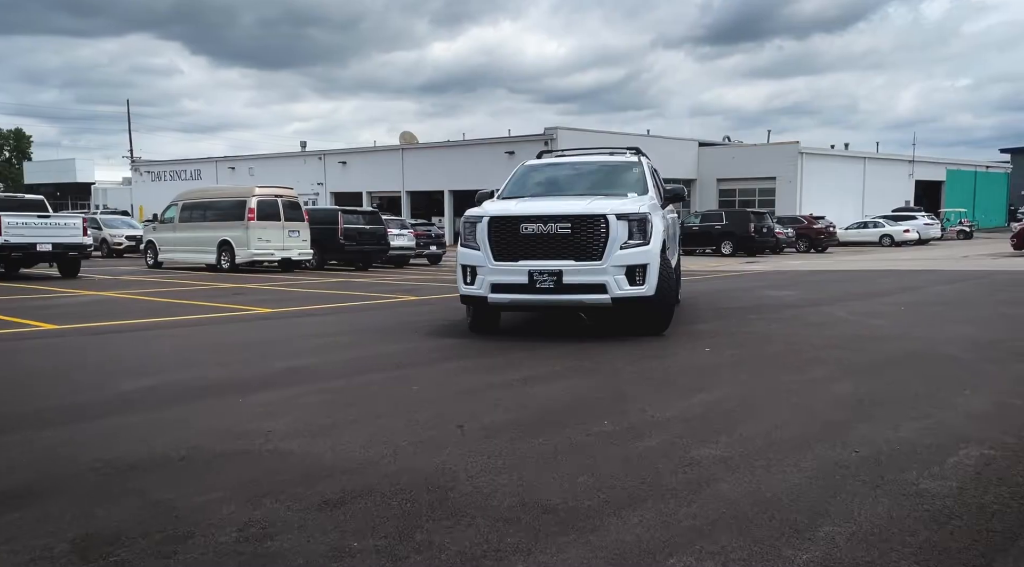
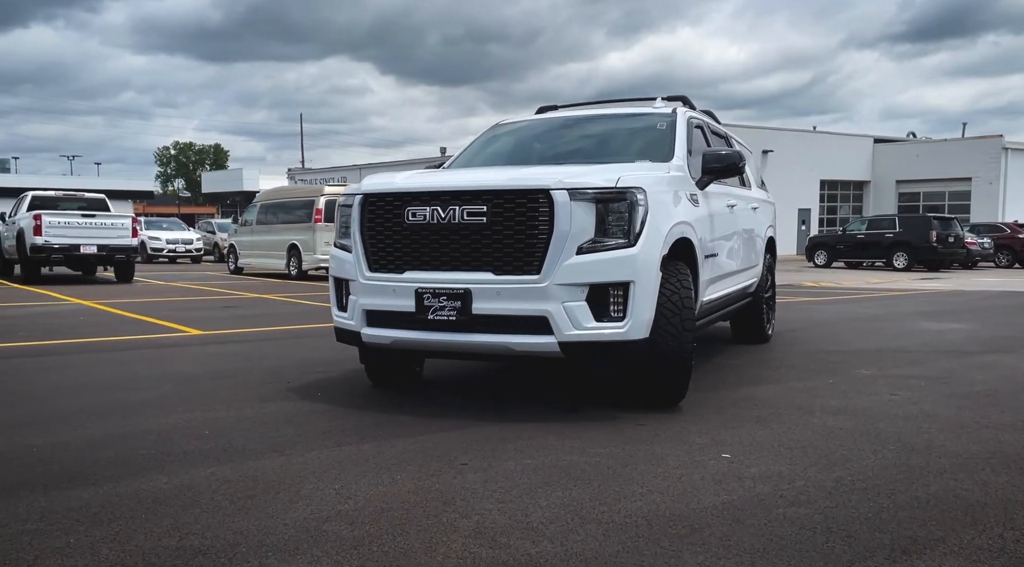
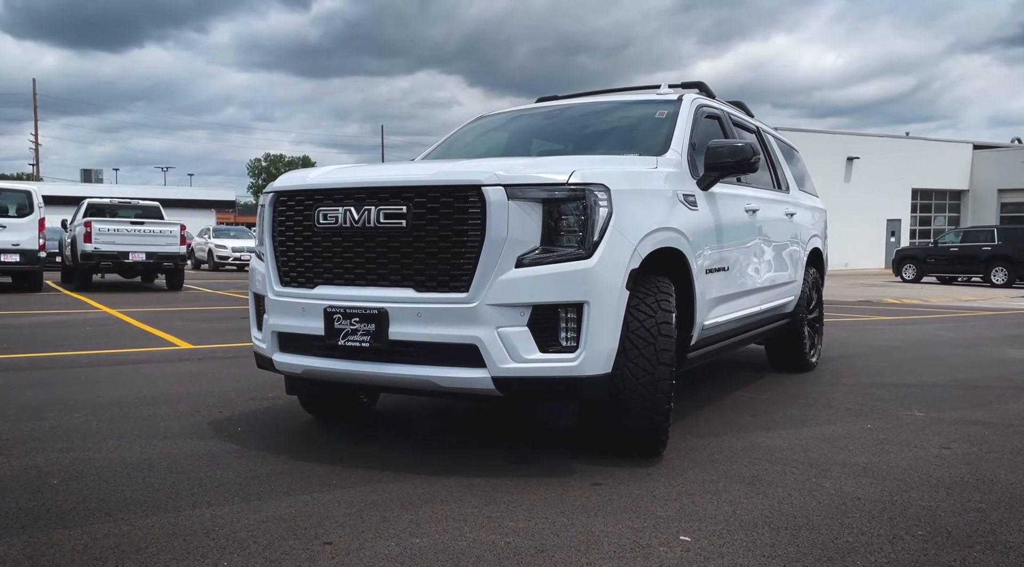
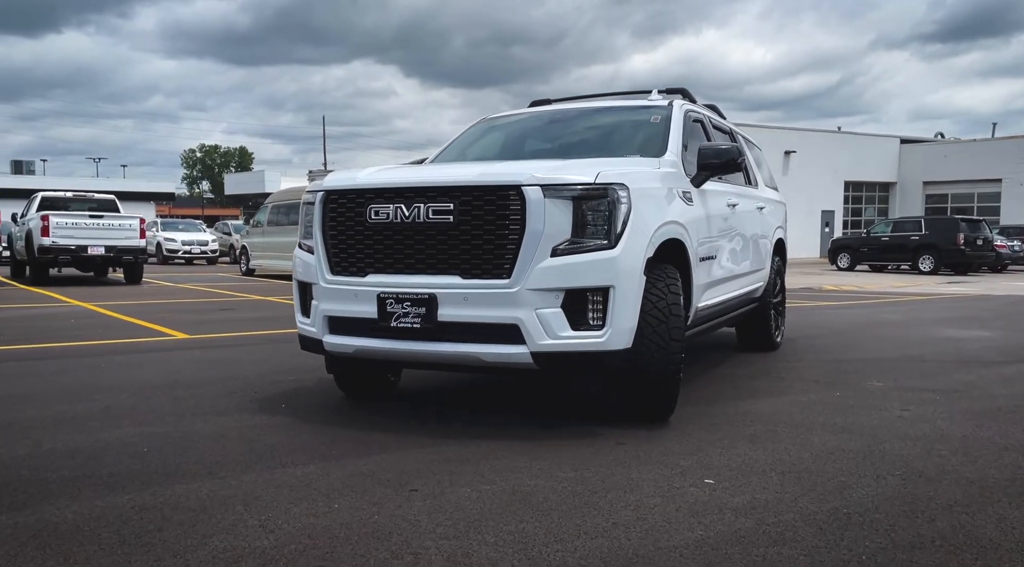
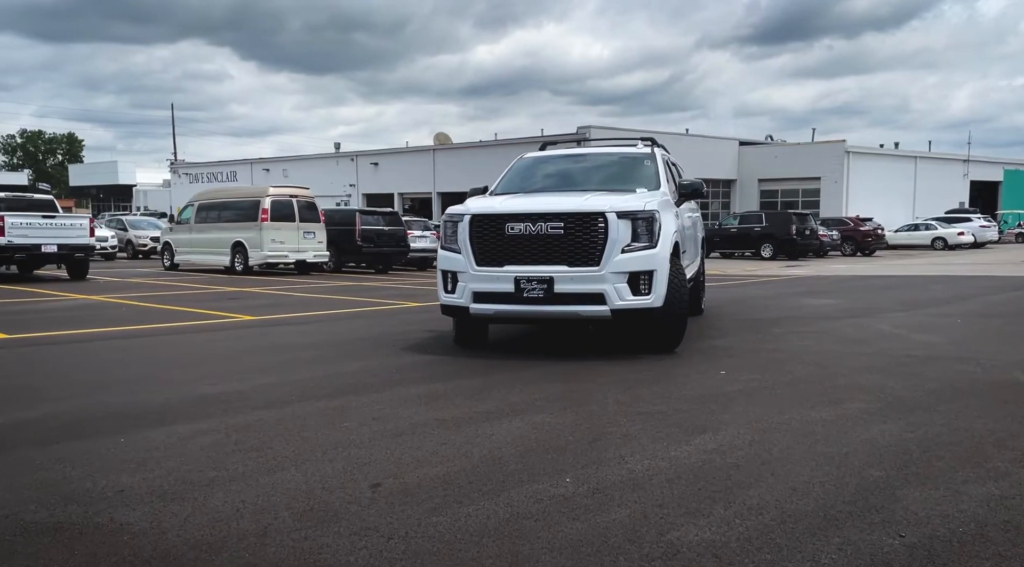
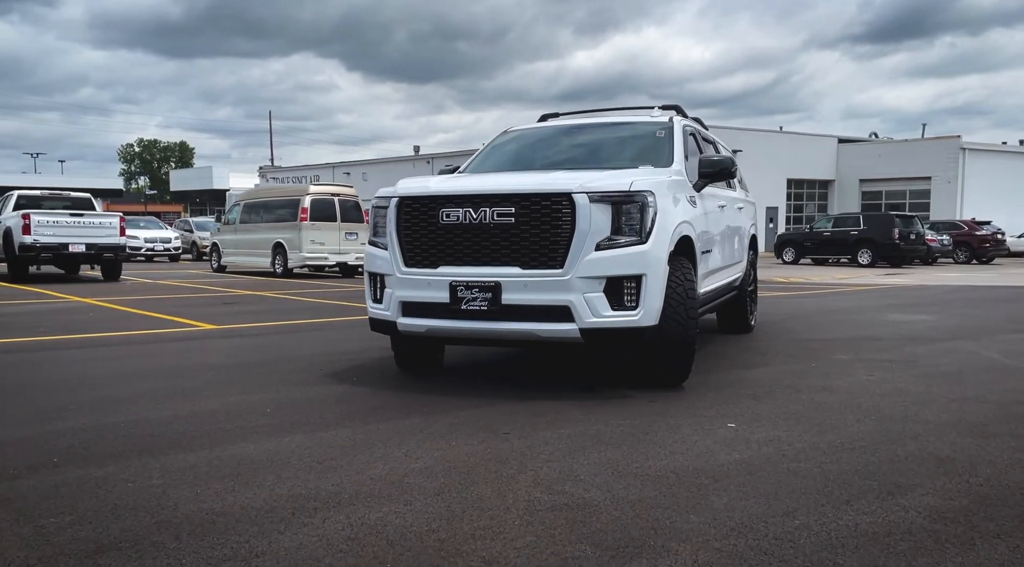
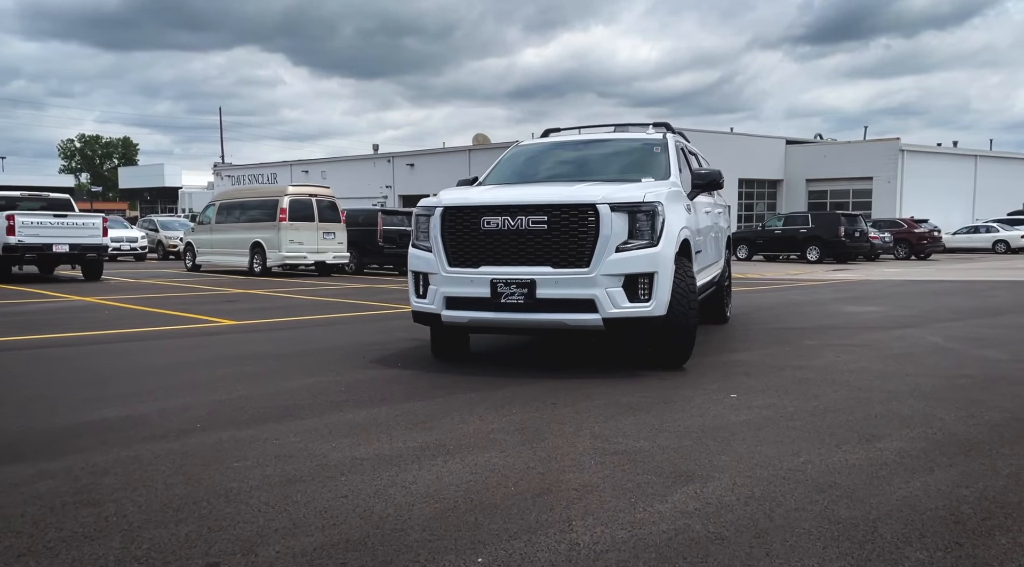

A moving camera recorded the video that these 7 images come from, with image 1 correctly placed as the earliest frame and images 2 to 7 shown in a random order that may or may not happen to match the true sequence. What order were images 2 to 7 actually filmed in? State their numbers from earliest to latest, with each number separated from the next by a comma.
5, 7, 6, 2, 4, 3
